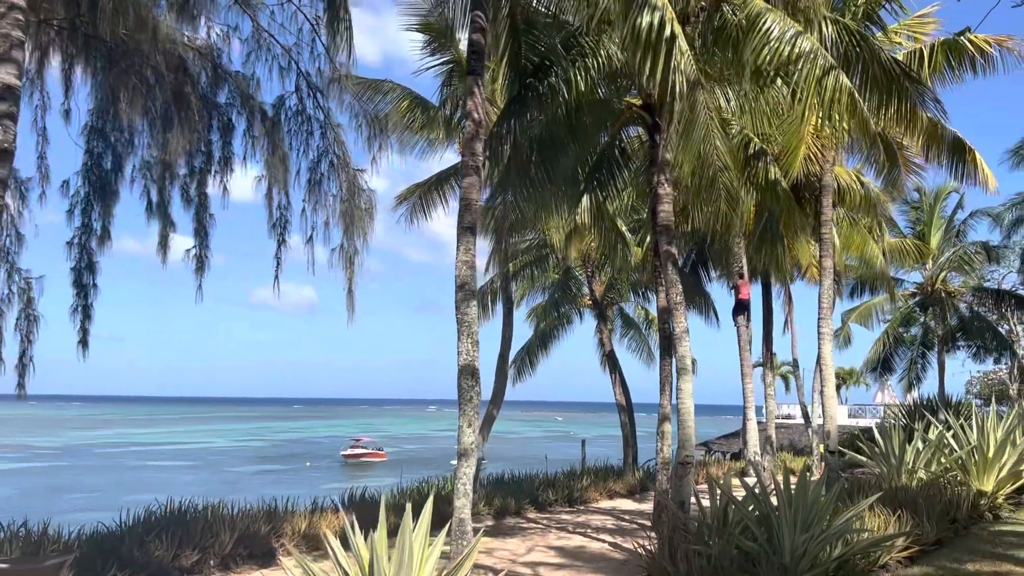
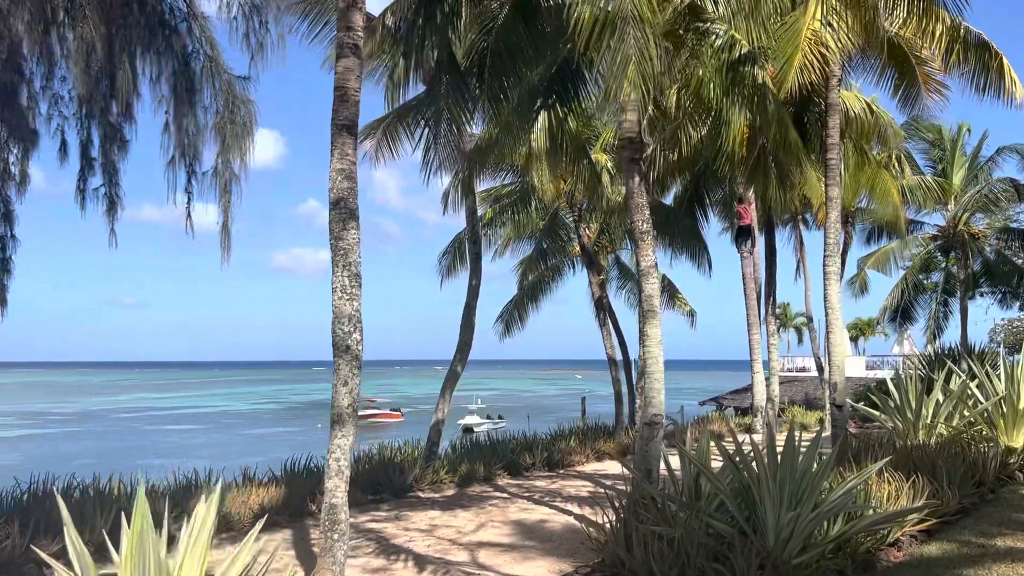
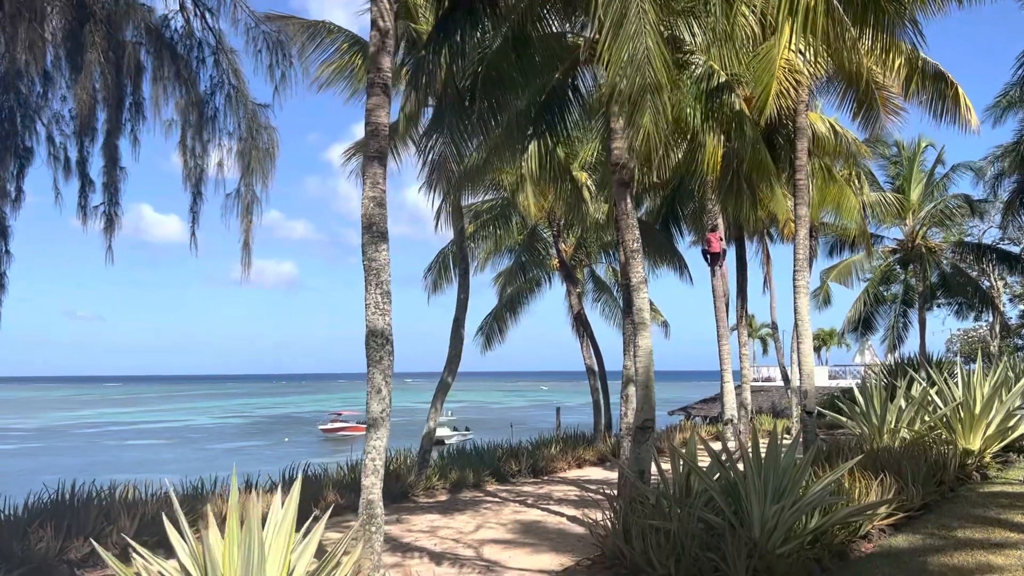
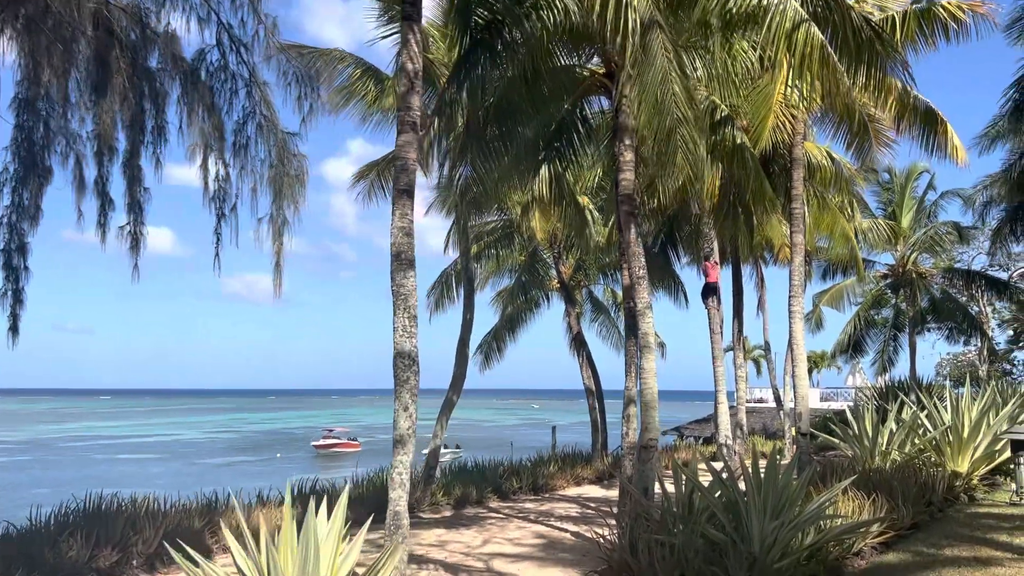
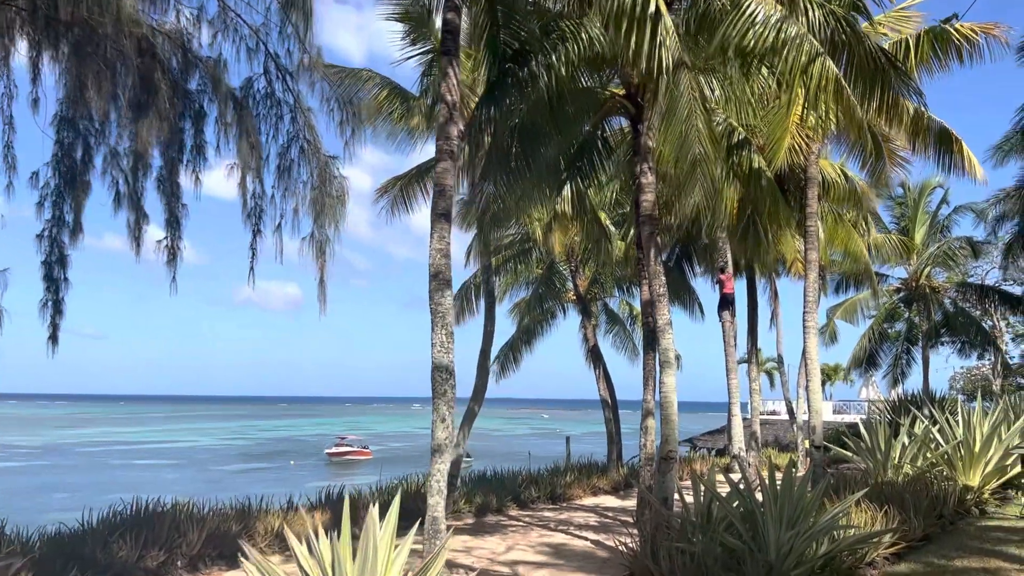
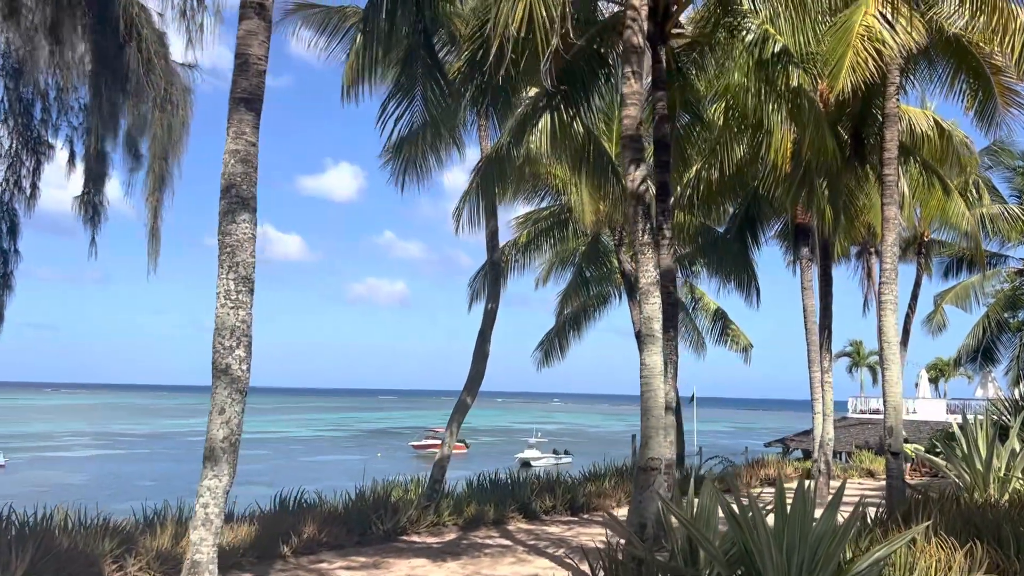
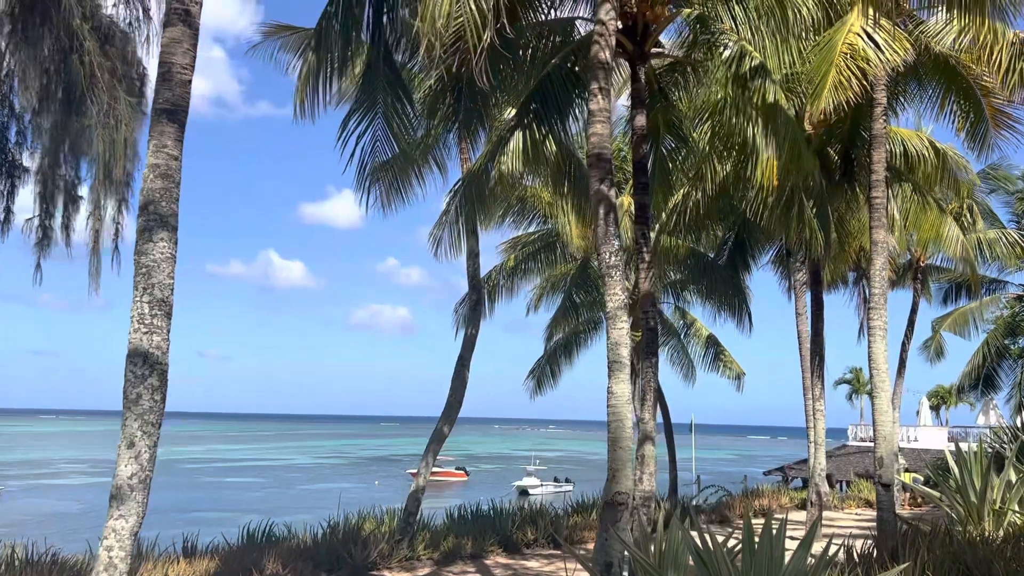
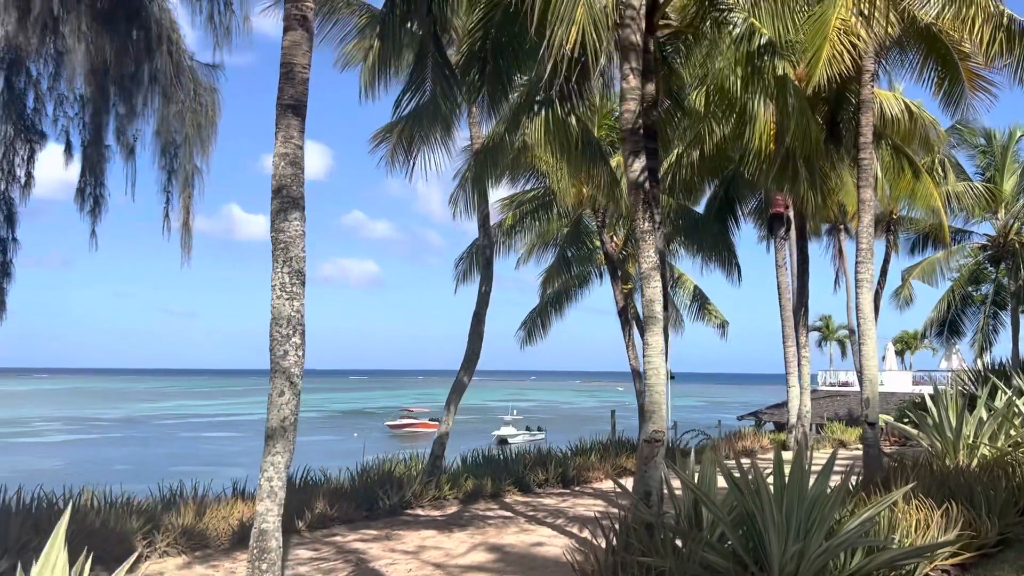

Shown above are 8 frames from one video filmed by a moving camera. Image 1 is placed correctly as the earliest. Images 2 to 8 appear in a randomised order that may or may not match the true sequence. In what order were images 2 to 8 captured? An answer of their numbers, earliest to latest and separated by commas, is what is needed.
5, 4, 3, 2, 8, 6, 7
